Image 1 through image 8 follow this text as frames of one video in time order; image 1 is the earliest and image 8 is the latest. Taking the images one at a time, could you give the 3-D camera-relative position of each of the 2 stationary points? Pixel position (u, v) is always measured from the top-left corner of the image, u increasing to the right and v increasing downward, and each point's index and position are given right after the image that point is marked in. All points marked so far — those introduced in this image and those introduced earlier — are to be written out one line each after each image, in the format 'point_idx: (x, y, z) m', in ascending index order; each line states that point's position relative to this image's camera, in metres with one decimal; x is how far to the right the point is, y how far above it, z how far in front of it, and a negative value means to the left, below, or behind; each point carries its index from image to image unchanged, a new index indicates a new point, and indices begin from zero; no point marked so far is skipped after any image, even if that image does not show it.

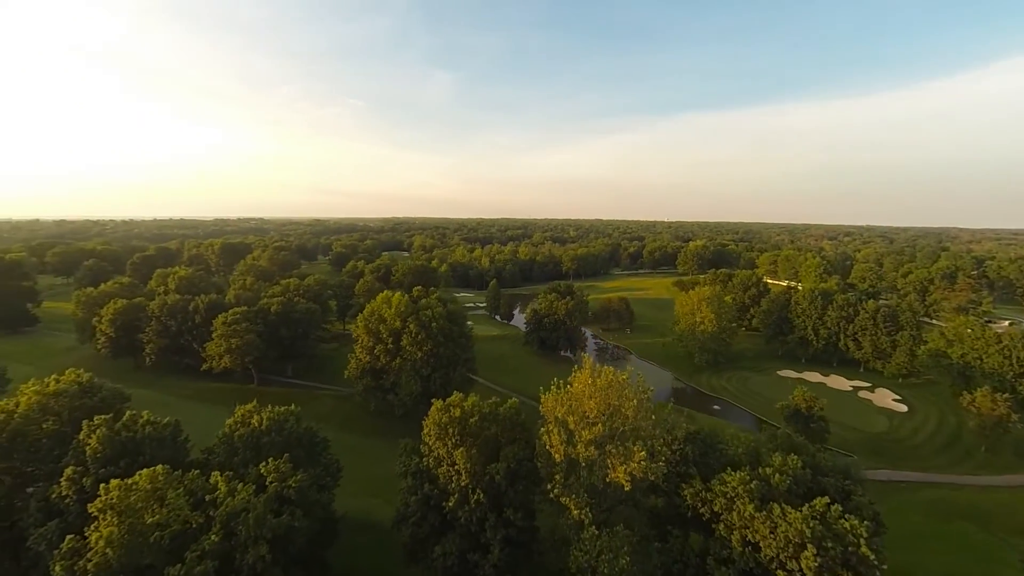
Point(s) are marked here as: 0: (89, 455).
0: (-18.5, -7.4, +18.7) m
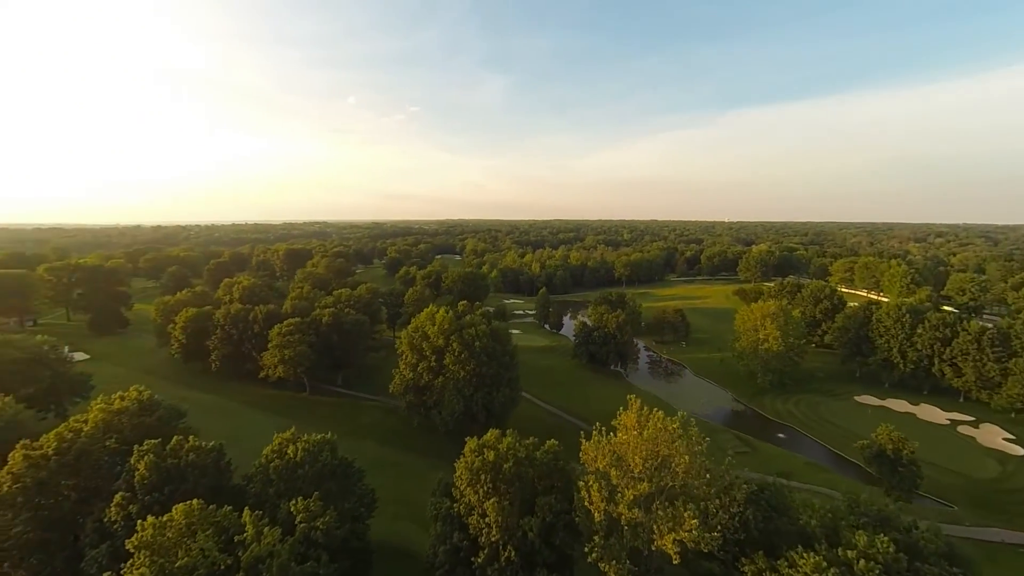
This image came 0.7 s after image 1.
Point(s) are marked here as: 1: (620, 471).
0: (-17.0, -8.8, +19.4) m
1: (+4.4, -7.4, +17.5) m
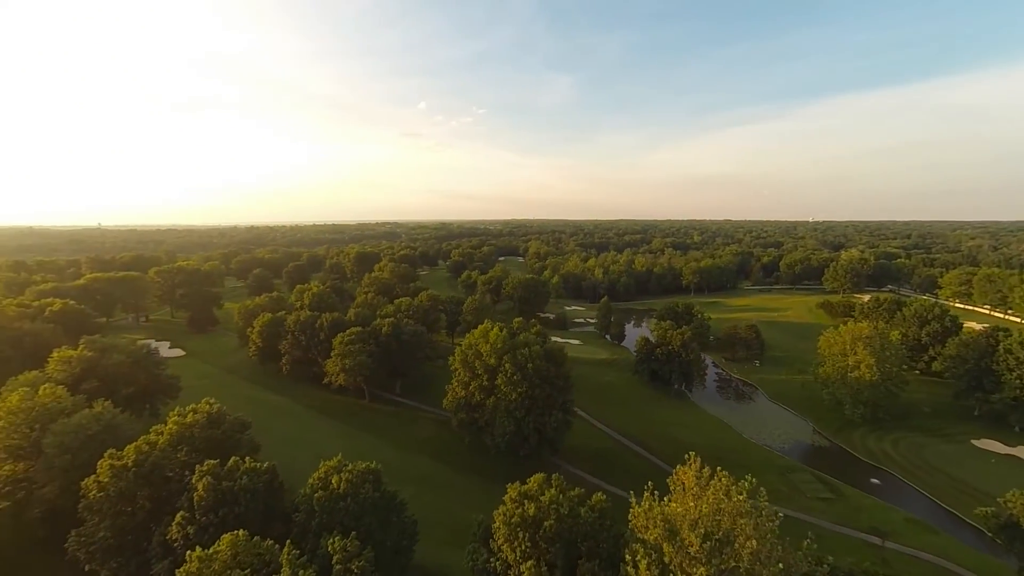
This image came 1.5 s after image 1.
0: (-15.1, -10.2, +20.5) m
1: (+5.8, -9.2, +15.4) m
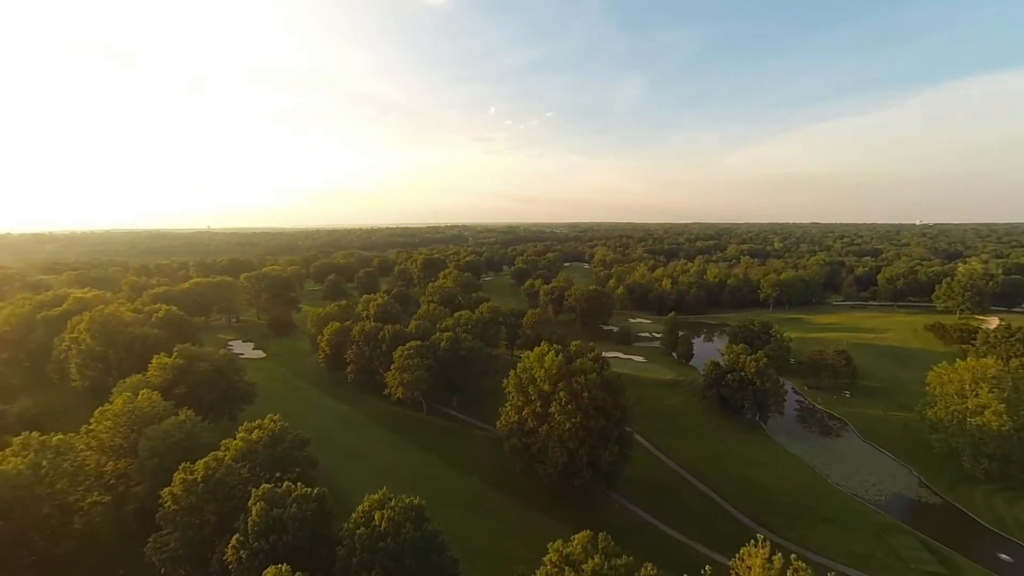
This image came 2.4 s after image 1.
0: (-13.0, -11.9, +21.4) m
1: (+6.9, -11.2, +13.3) m
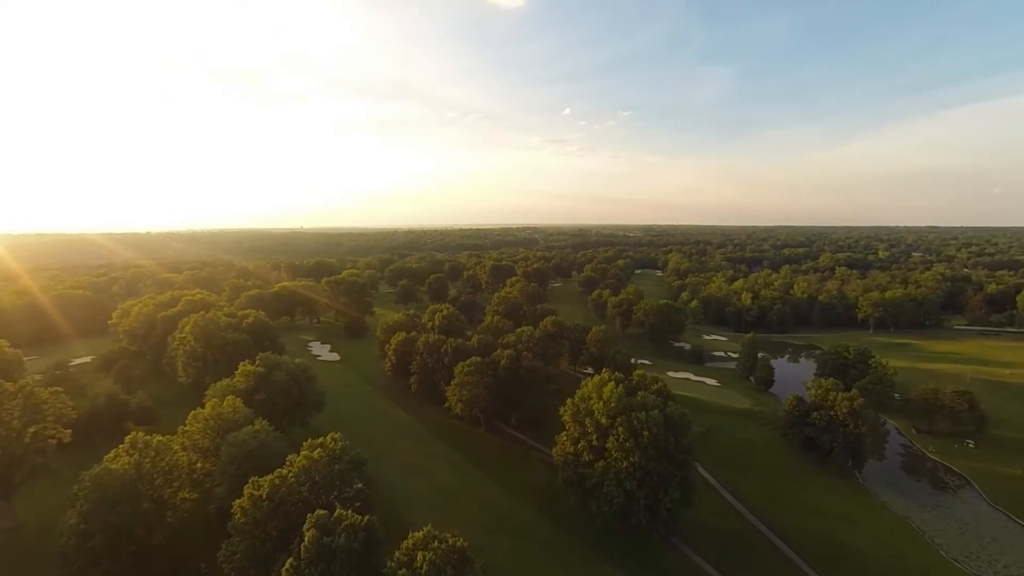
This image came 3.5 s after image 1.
0: (-10.9, -13.7, +22.3) m
1: (+7.5, -13.5, +11.2) m
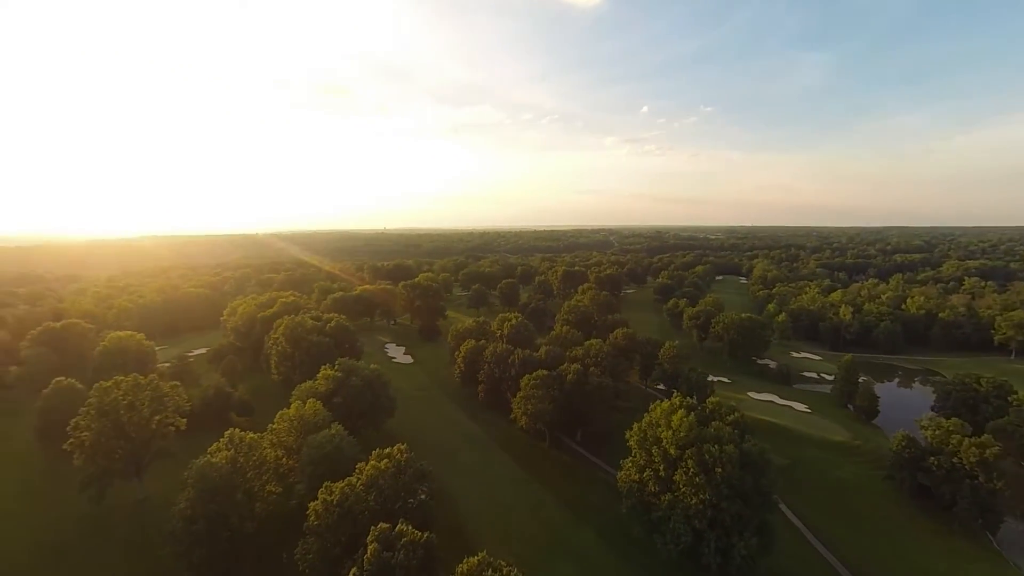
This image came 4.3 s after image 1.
0: (-8.0, -15.0, +23.4) m
1: (+8.3, -15.1, +9.3) m
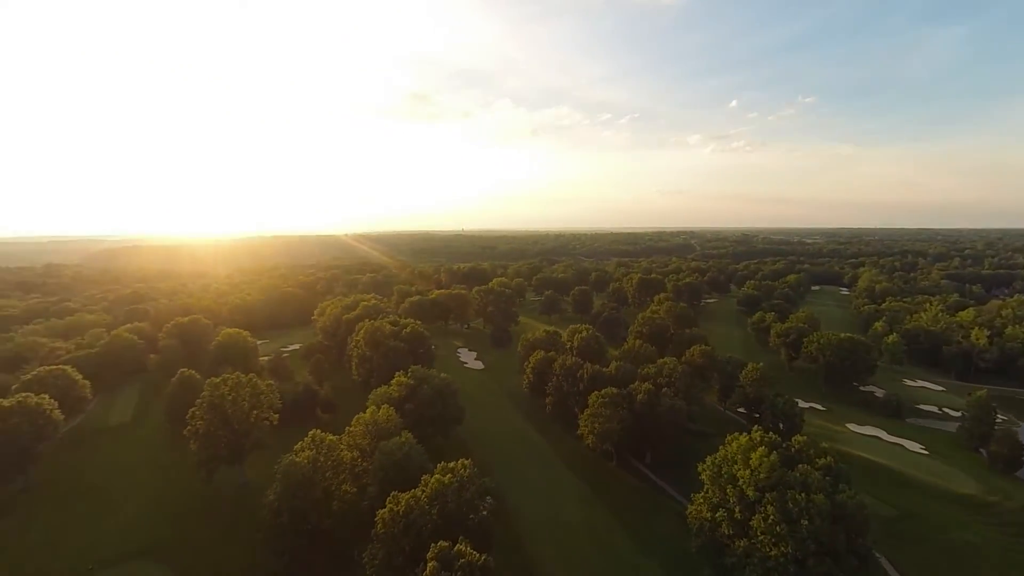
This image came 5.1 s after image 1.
0: (-5.0, -16.4, +24.1) m
1: (+8.7, -16.8, +7.5) m
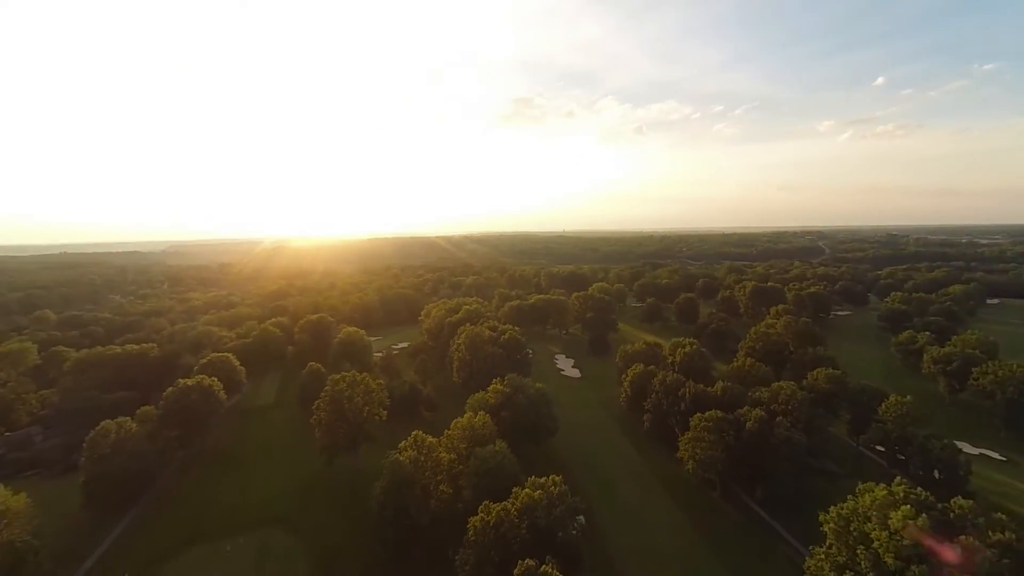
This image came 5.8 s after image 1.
0: (-0.2, -17.7, +24.4) m
1: (+9.3, -18.2, +5.2) m
